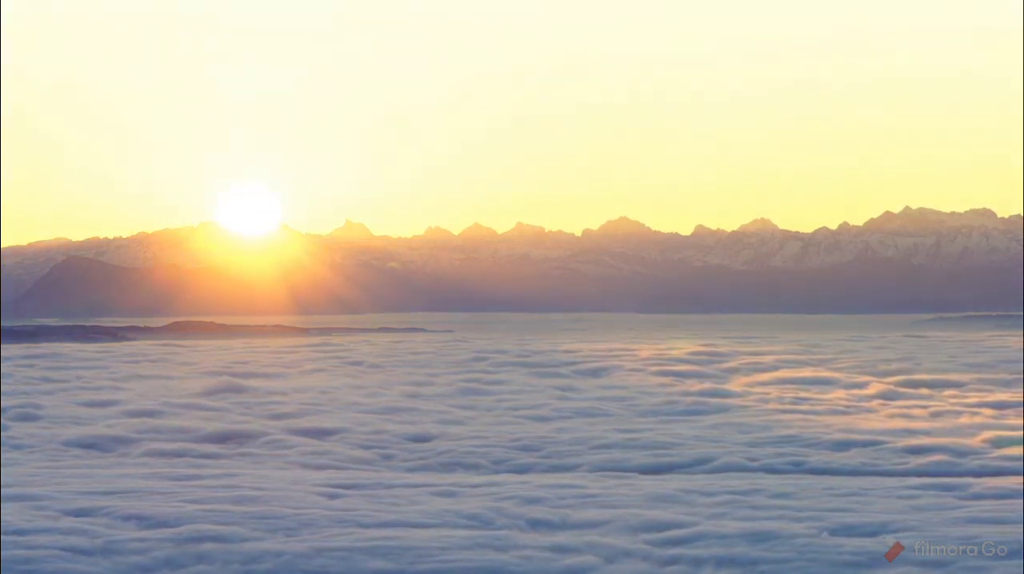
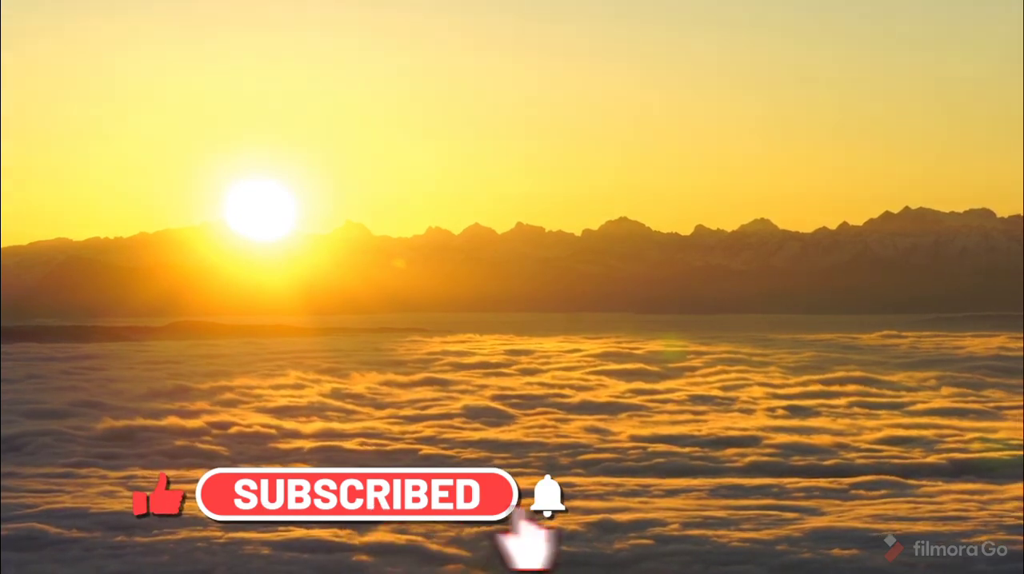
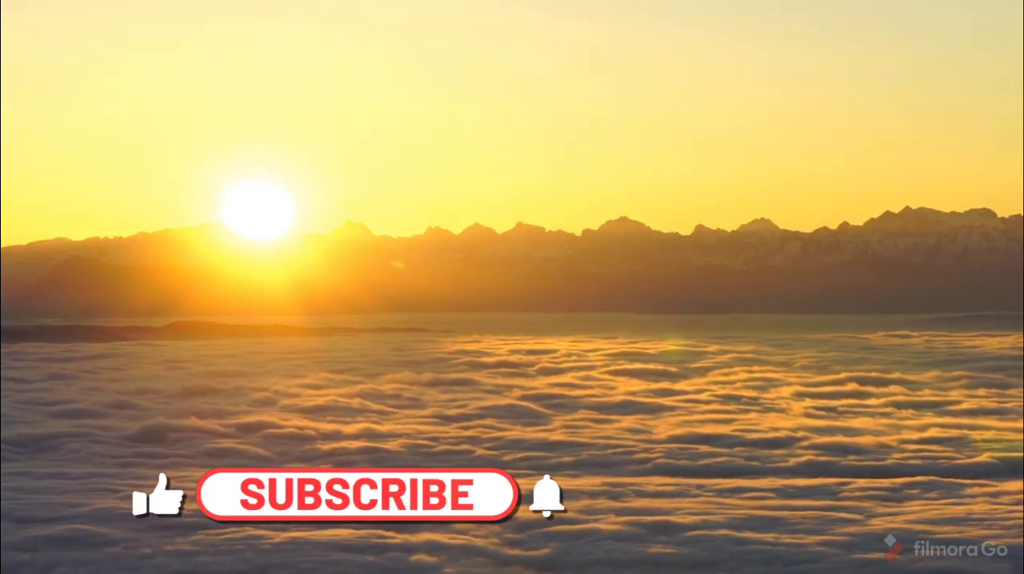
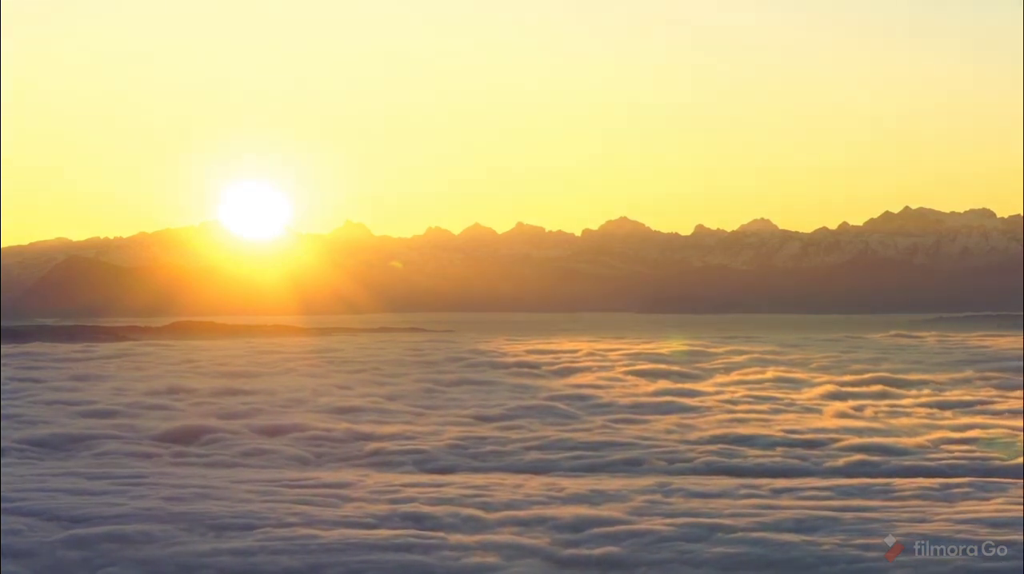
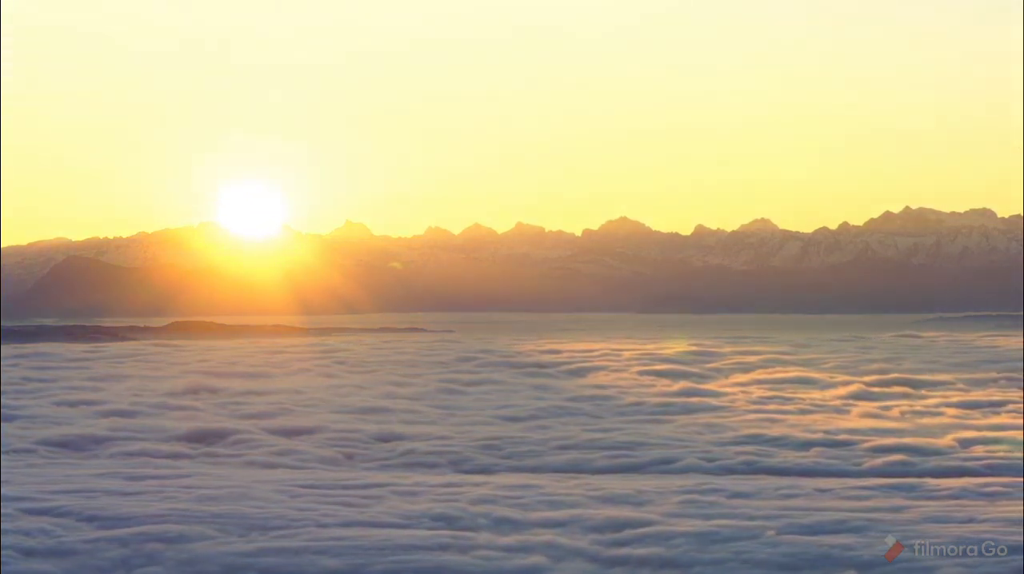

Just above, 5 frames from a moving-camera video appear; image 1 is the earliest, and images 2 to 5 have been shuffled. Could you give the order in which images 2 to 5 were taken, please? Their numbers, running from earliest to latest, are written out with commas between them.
5, 4, 3, 2
